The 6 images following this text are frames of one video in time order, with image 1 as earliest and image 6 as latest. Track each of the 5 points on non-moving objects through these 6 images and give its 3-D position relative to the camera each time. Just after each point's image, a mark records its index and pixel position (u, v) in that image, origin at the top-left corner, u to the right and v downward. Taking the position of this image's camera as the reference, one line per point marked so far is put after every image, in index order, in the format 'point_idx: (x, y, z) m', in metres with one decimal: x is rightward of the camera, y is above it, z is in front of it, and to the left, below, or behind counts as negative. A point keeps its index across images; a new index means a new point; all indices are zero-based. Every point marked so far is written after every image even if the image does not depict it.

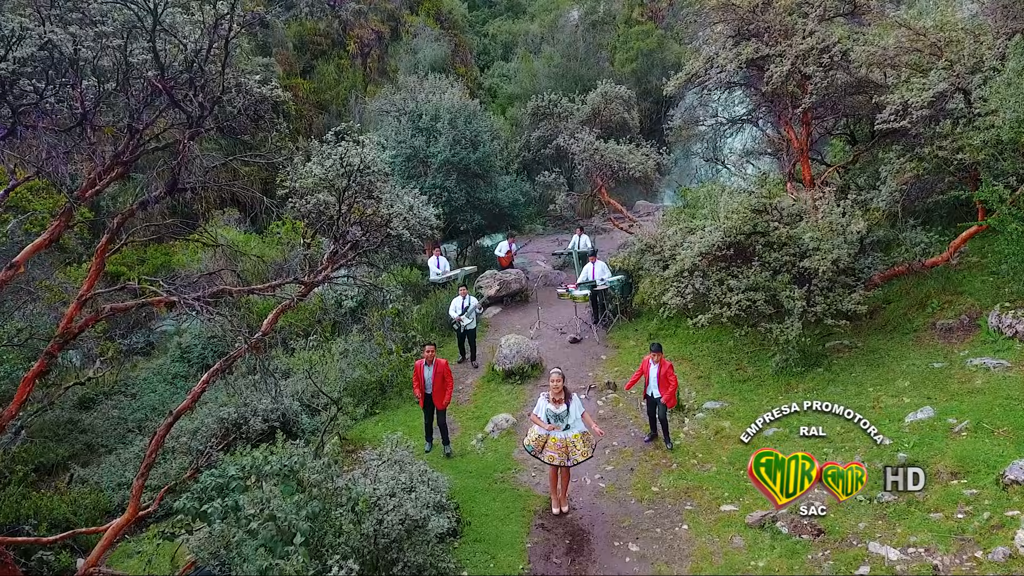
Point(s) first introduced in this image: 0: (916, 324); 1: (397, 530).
0: (+5.1, -0.4, +7.8) m
1: (-0.9, -1.9, +4.9) m
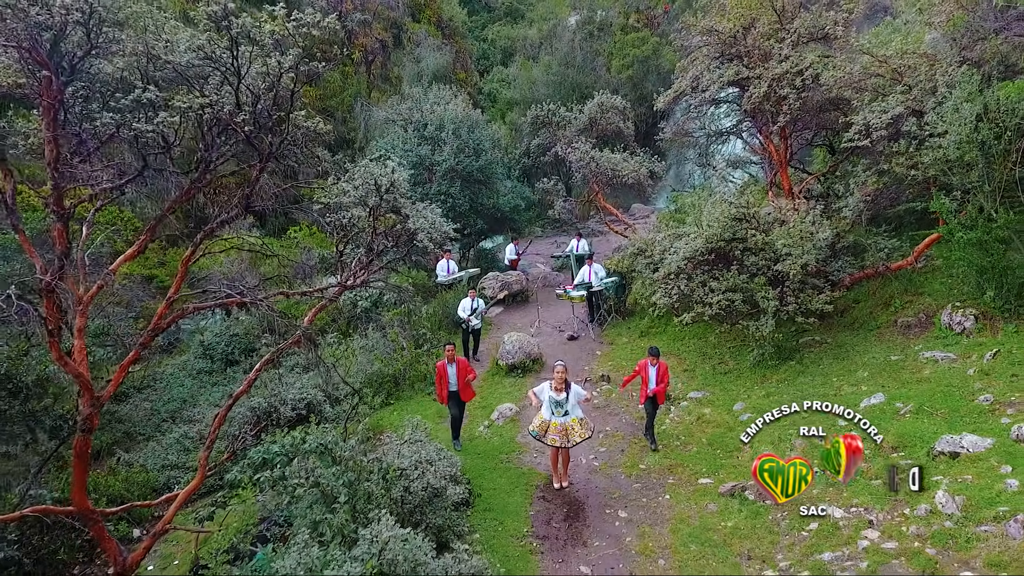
0: (+5.2, -0.5, +8.7) m
1: (-0.8, -1.9, +5.7) m
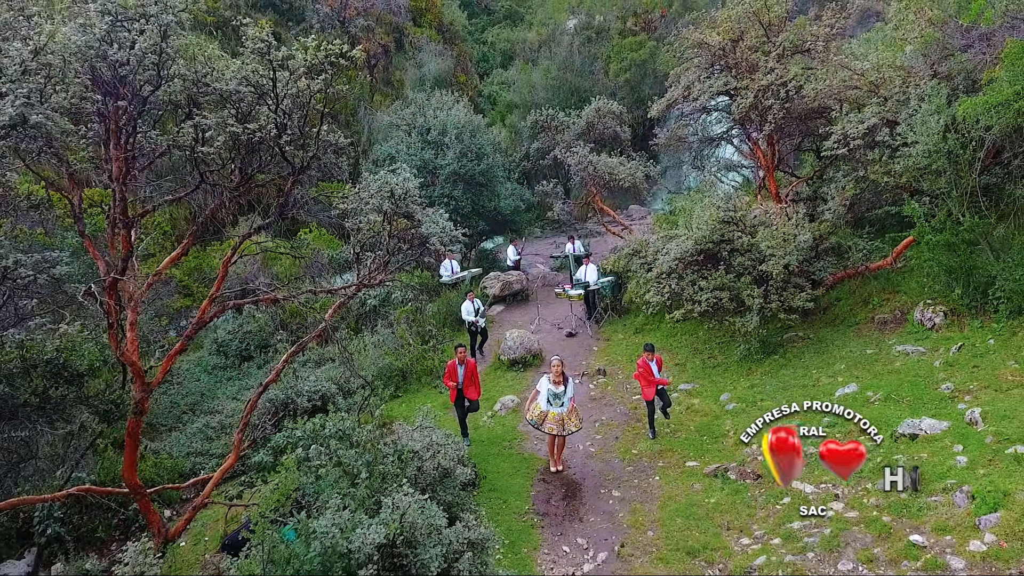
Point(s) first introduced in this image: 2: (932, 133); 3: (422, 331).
0: (+5.2, -0.4, +9.2) m
1: (-0.8, -1.9, +6.3) m
2: (+5.5, +2.0, +8.0) m
3: (-1.7, -0.8, +11.7) m
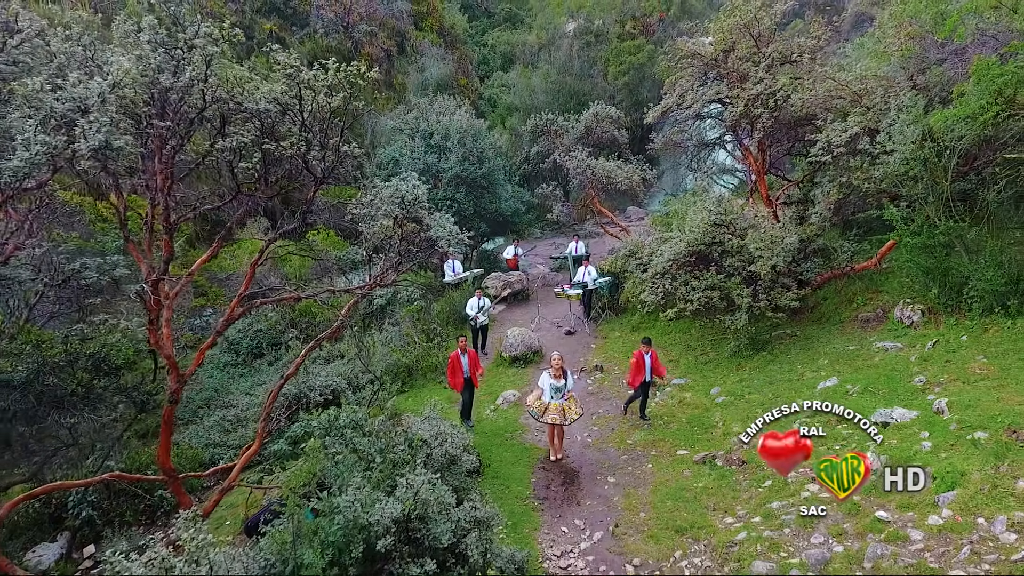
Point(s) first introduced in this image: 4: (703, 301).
0: (+5.2, -0.4, +9.7) m
1: (-0.8, -1.9, +6.8) m
2: (+5.5, +2.0, +8.5) m
3: (-1.7, -0.8, +12.2) m
4: (+3.1, -0.2, +9.9) m
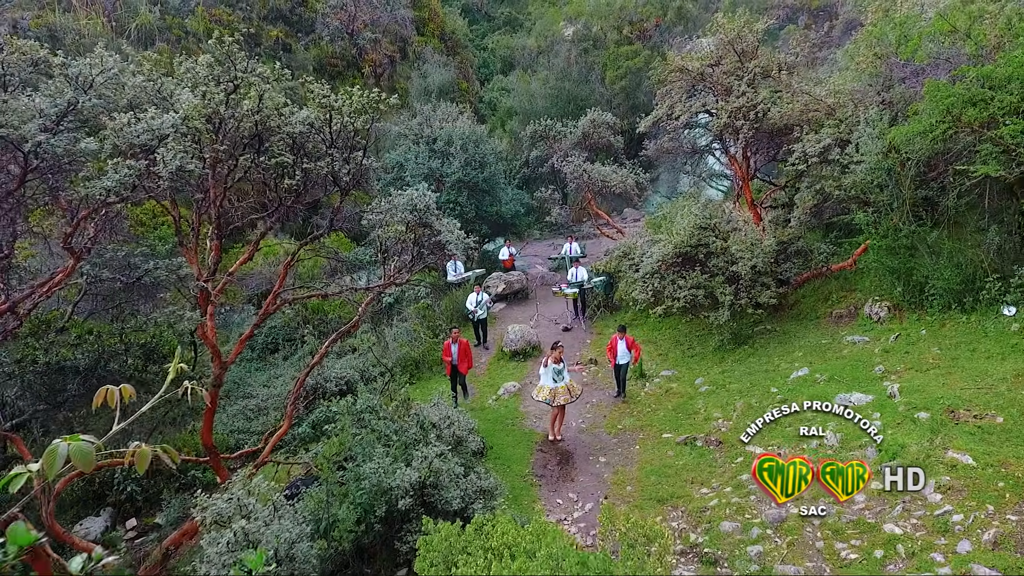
0: (+5.2, -0.4, +10.5) m
1: (-0.8, -1.9, +7.6) m
2: (+5.5, +2.0, +9.3) m
3: (-1.7, -0.8, +13.0) m
4: (+3.1, -0.2, +10.7) m
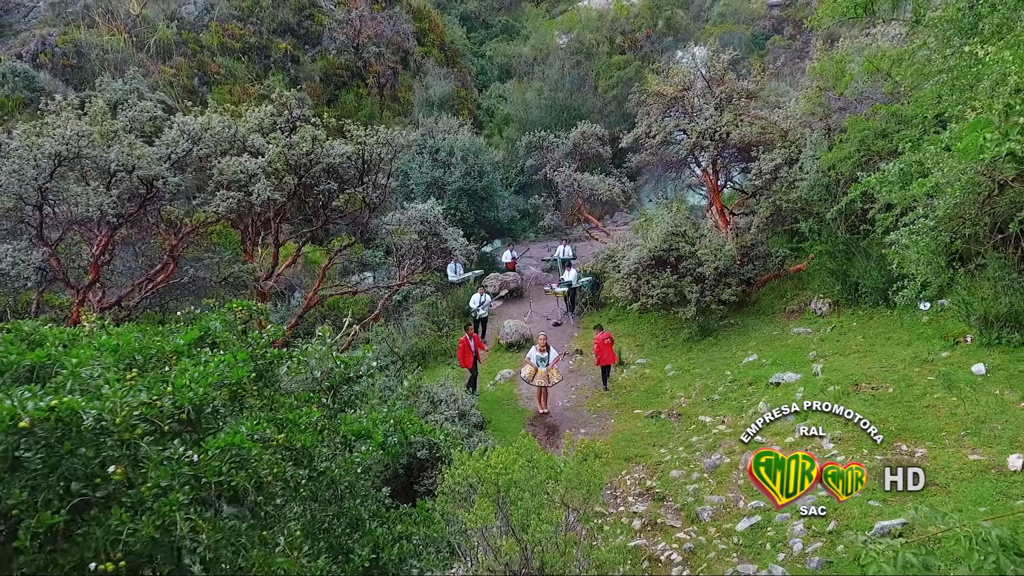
0: (+5.1, -0.4, +12.2) m
1: (-0.8, -1.9, +9.2) m
2: (+5.4, +2.1, +11.0) m
3: (-1.8, -0.8, +14.6) m
4: (+3.0, -0.2, +12.4) m
